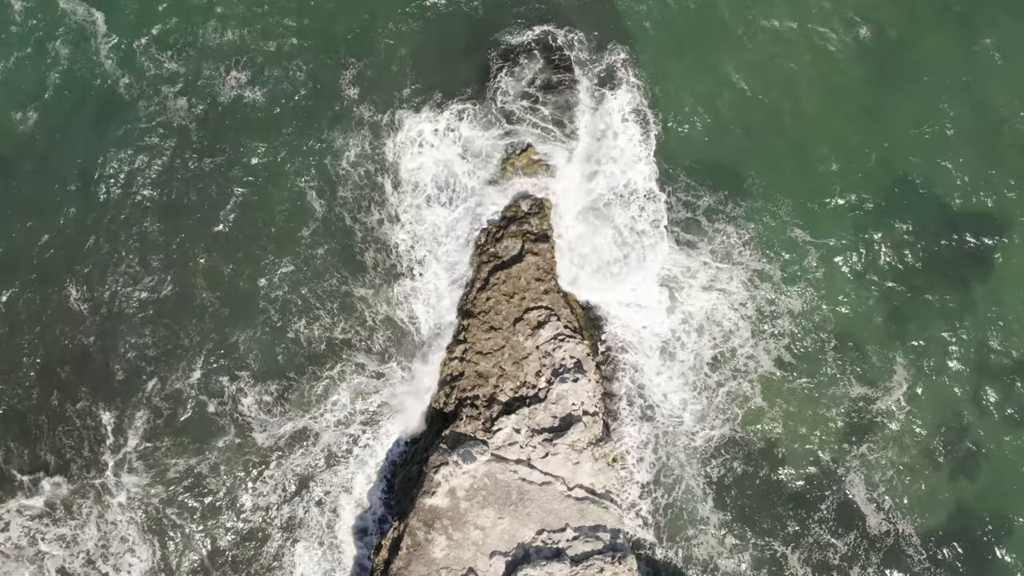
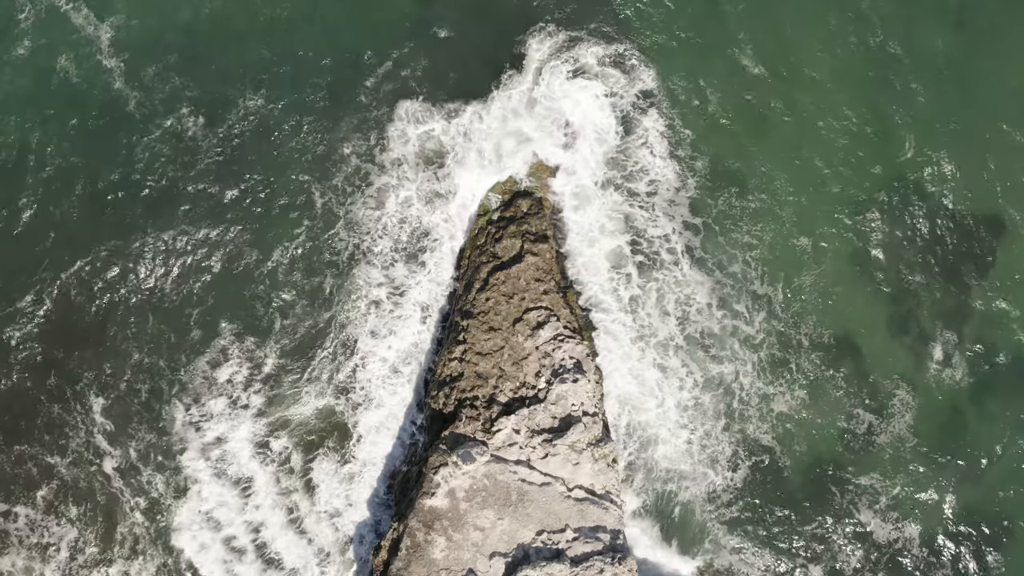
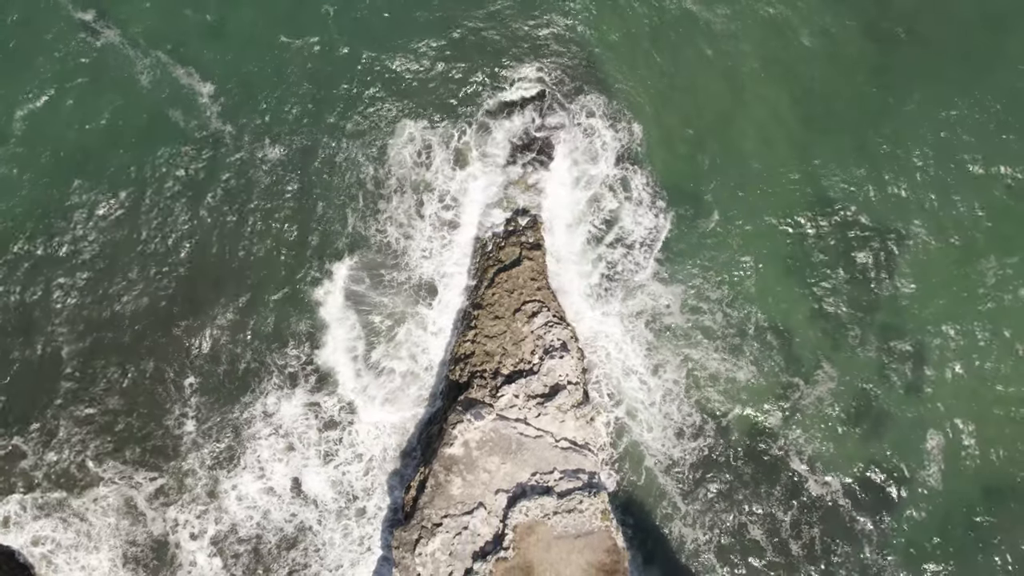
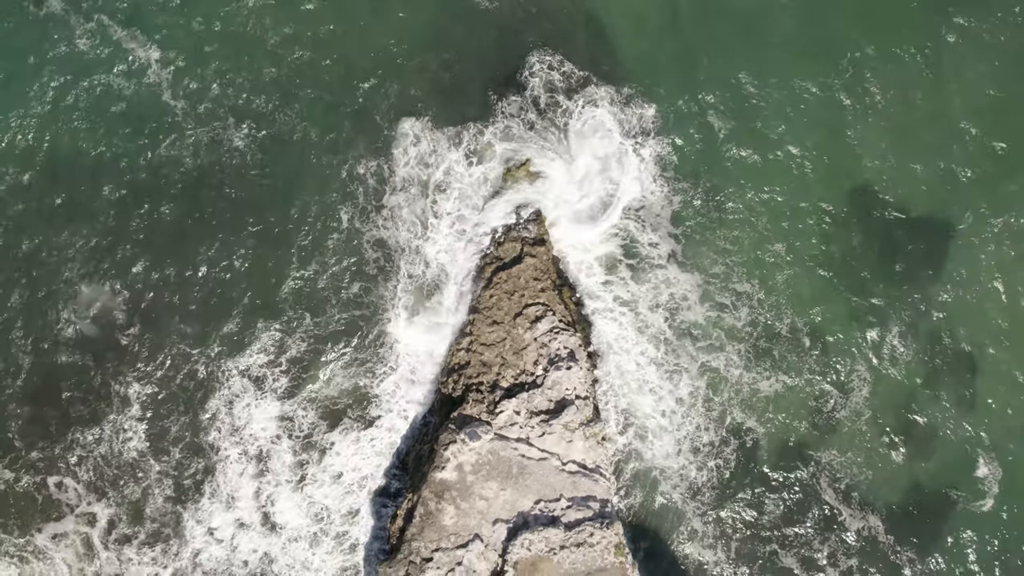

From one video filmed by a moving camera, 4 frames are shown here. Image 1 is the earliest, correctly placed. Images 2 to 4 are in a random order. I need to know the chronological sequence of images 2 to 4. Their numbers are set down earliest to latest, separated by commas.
2, 4, 3
